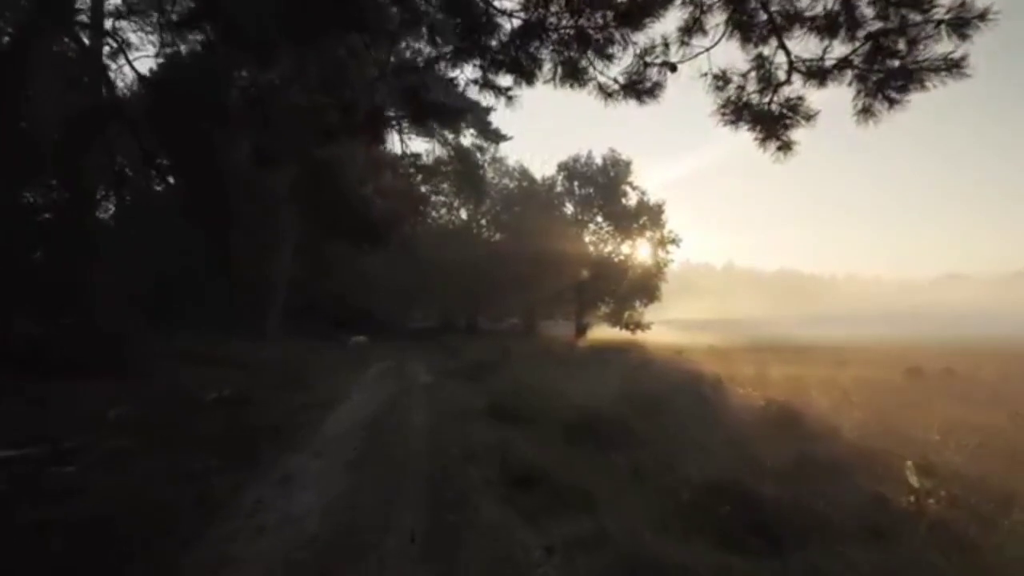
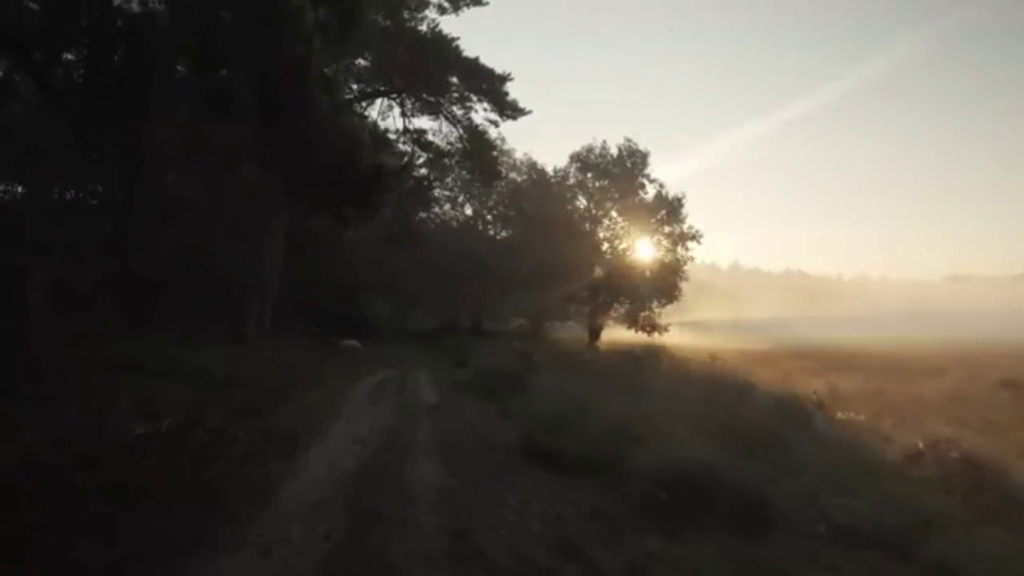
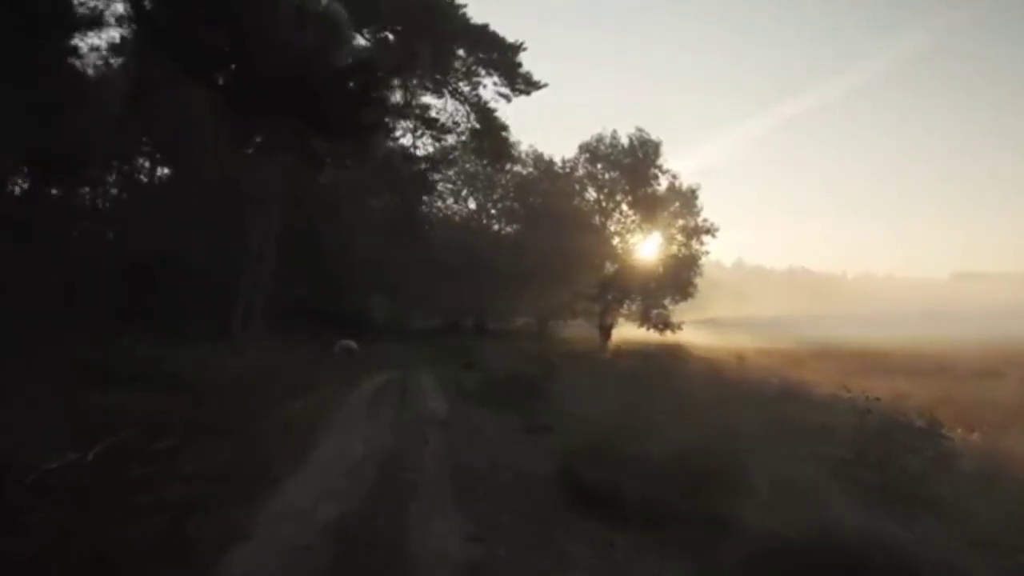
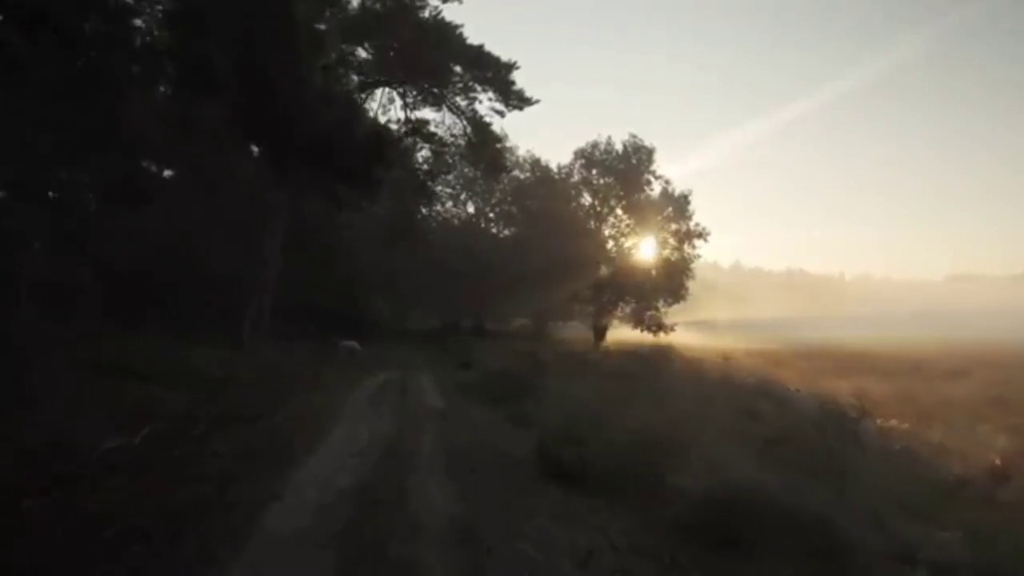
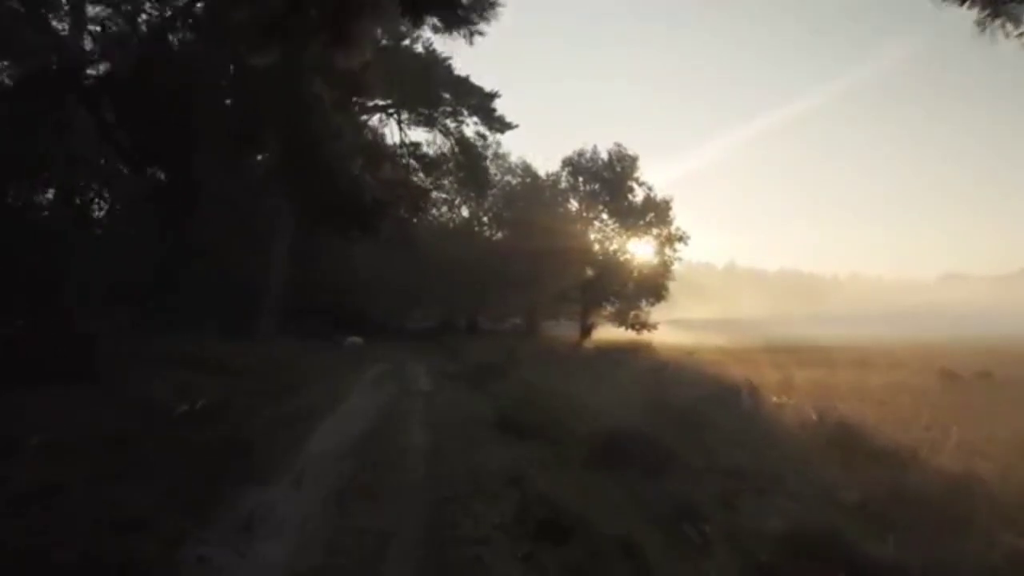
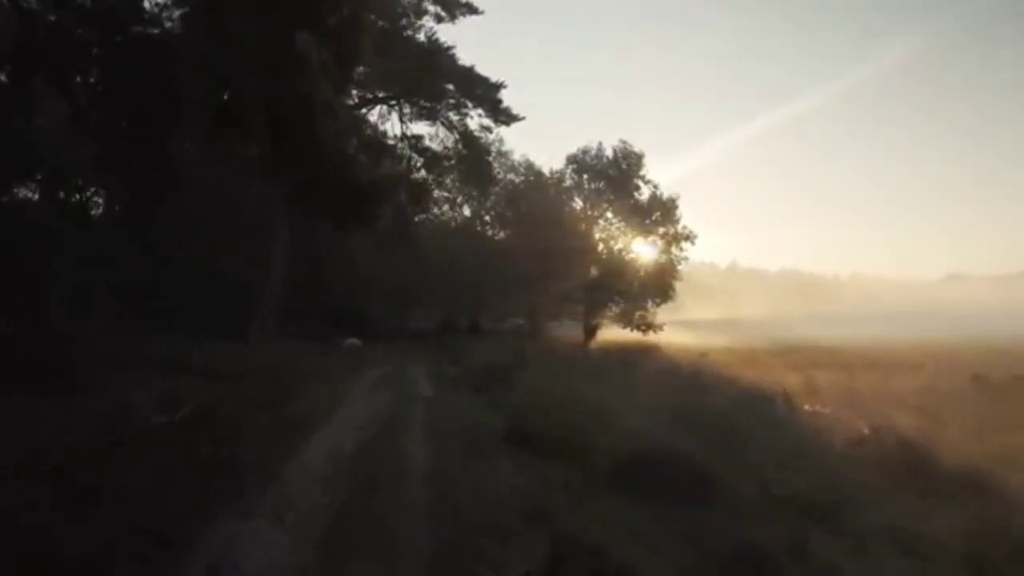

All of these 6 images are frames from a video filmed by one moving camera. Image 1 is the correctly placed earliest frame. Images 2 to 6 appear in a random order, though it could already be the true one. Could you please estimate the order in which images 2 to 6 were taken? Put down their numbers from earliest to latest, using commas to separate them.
5, 6, 2, 4, 3
